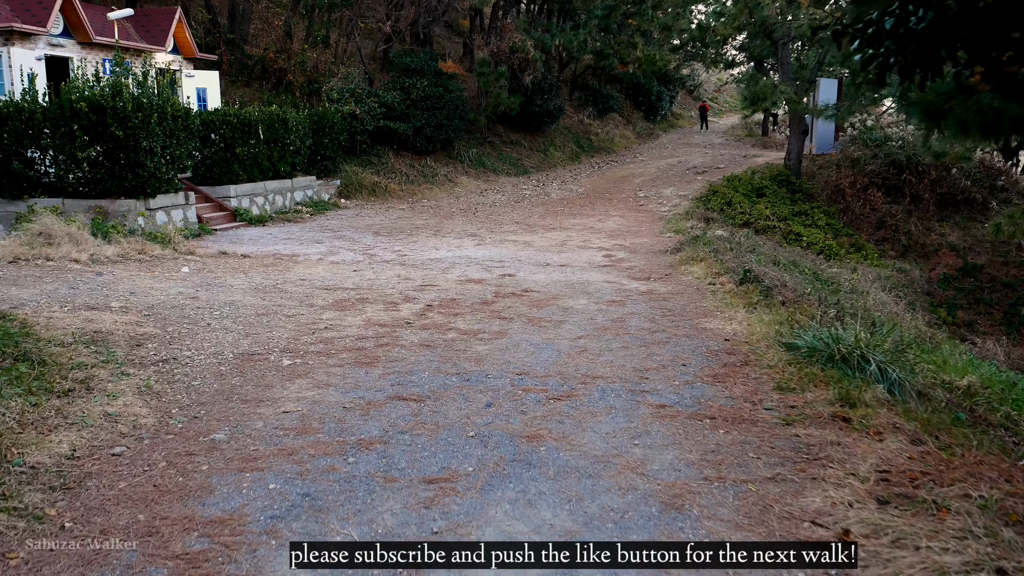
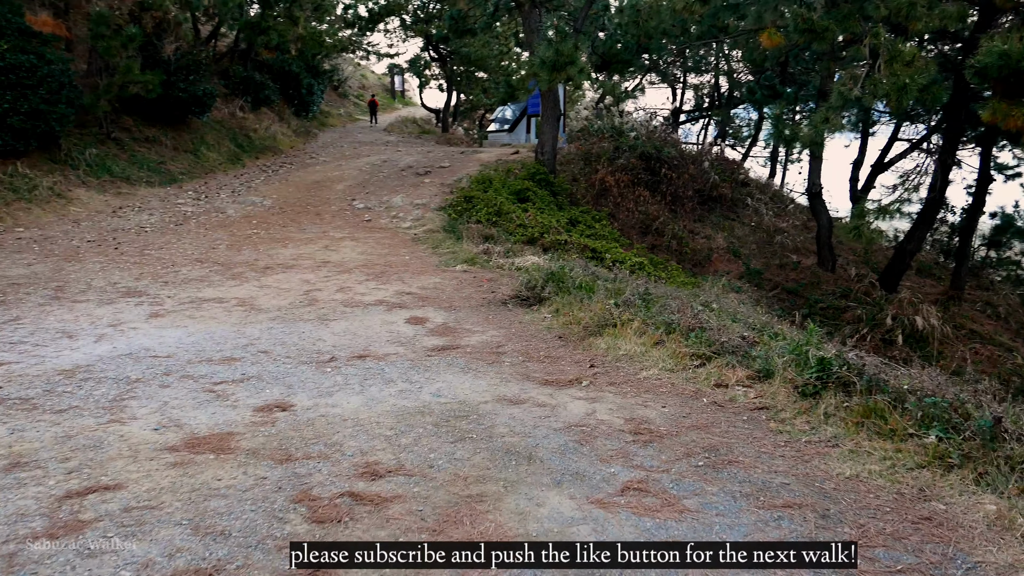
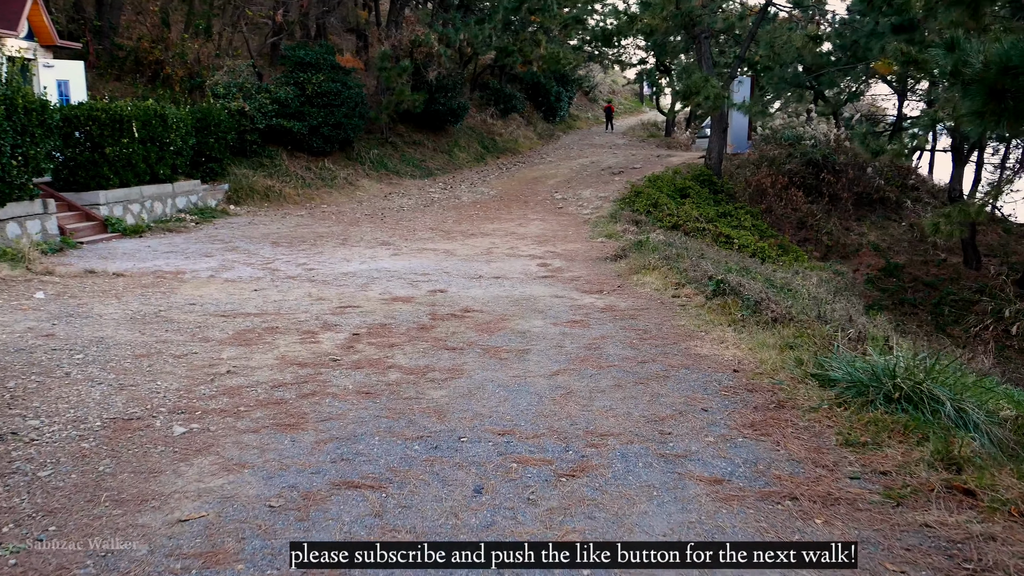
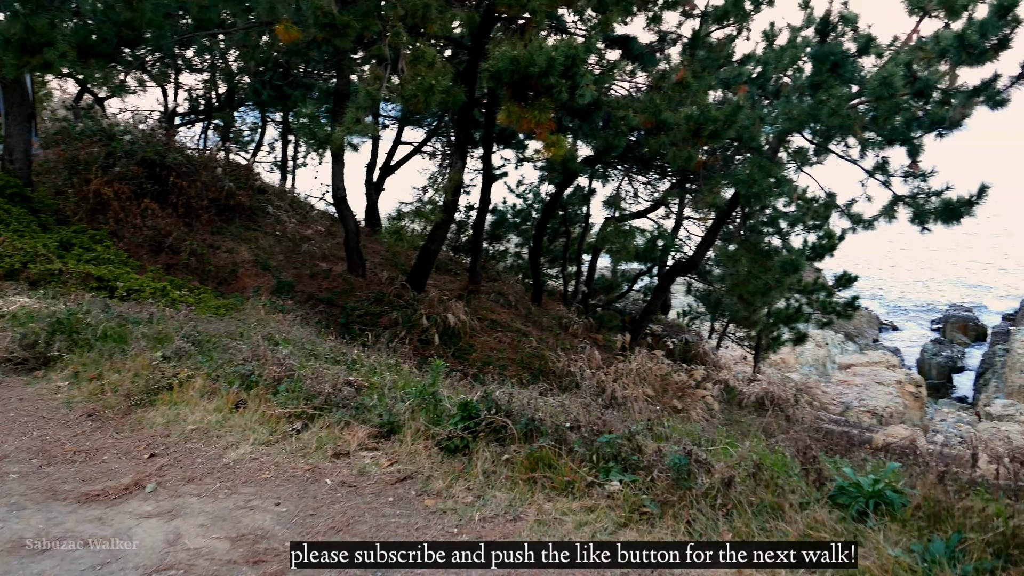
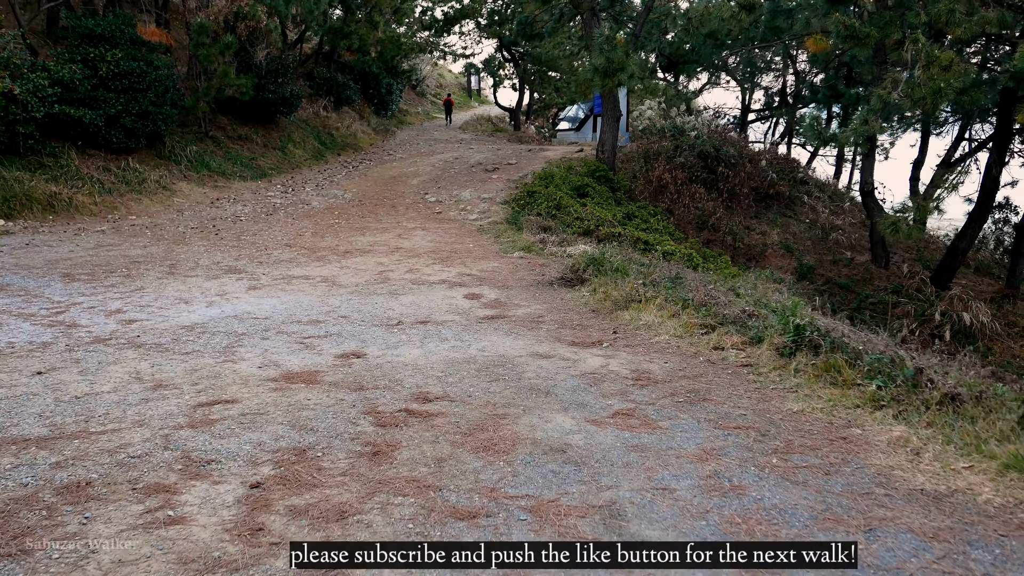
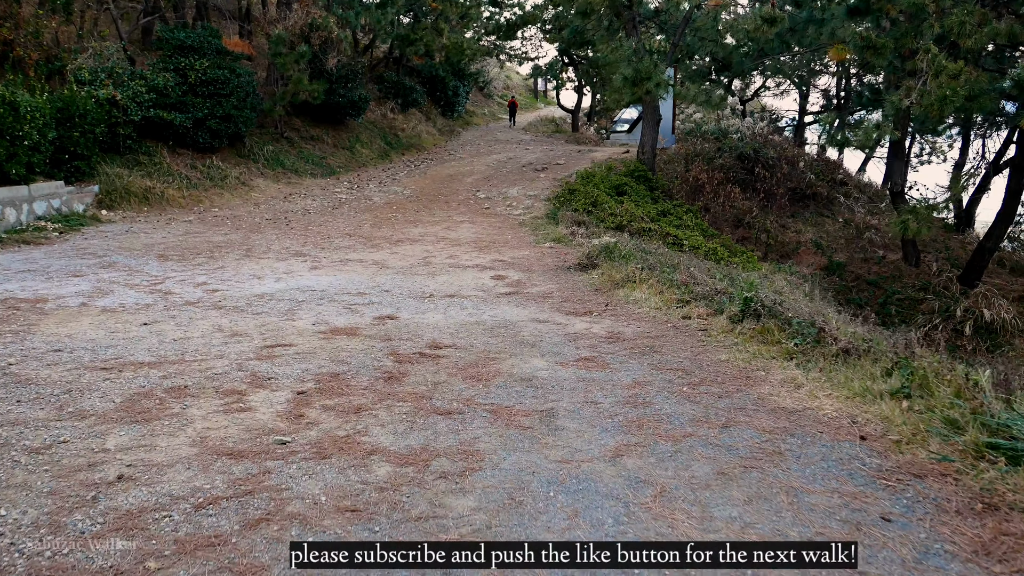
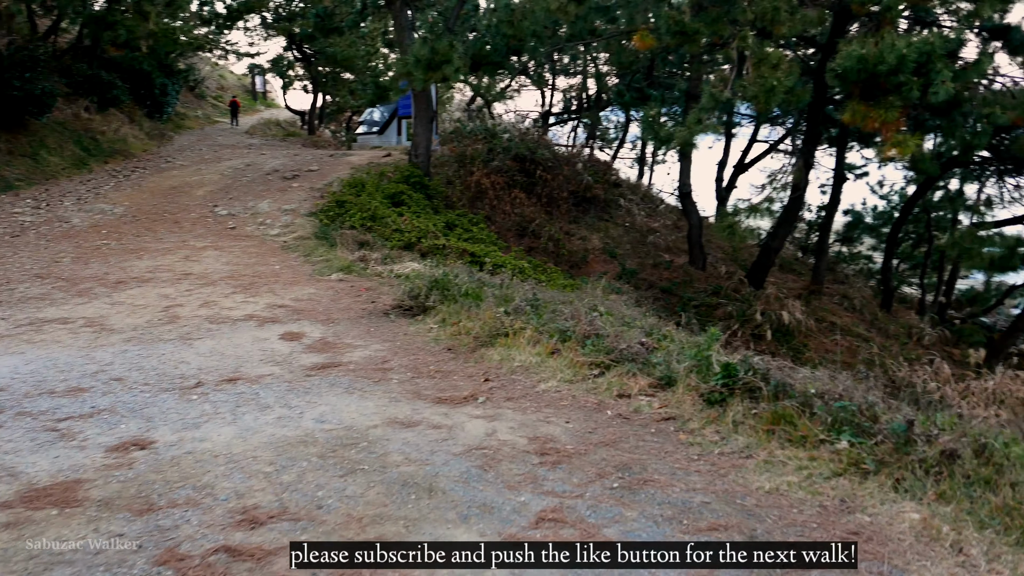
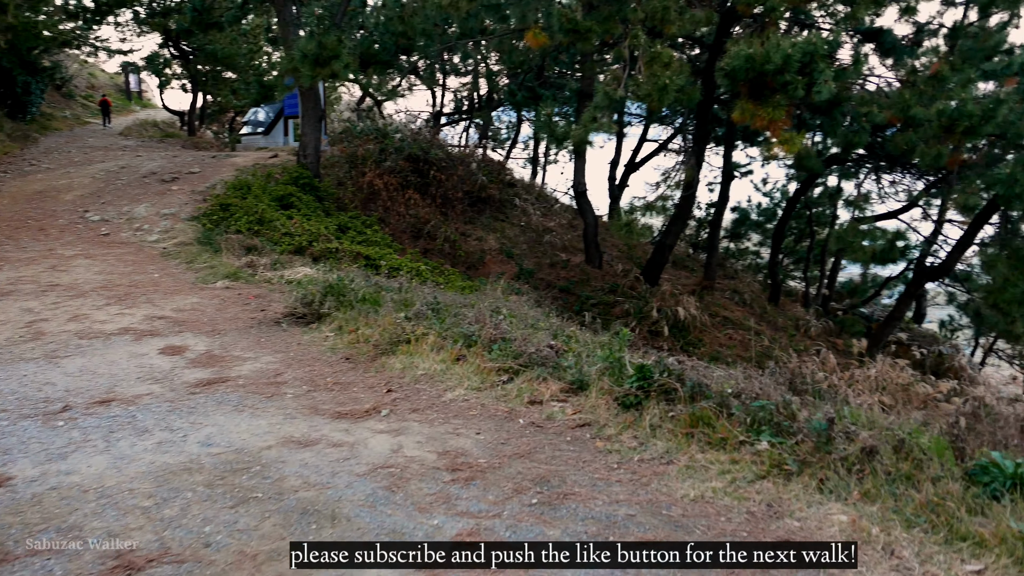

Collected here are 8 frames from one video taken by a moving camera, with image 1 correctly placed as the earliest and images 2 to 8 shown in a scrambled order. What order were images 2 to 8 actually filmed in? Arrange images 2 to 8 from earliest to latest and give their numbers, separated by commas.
3, 6, 5, 2, 7, 8, 4
